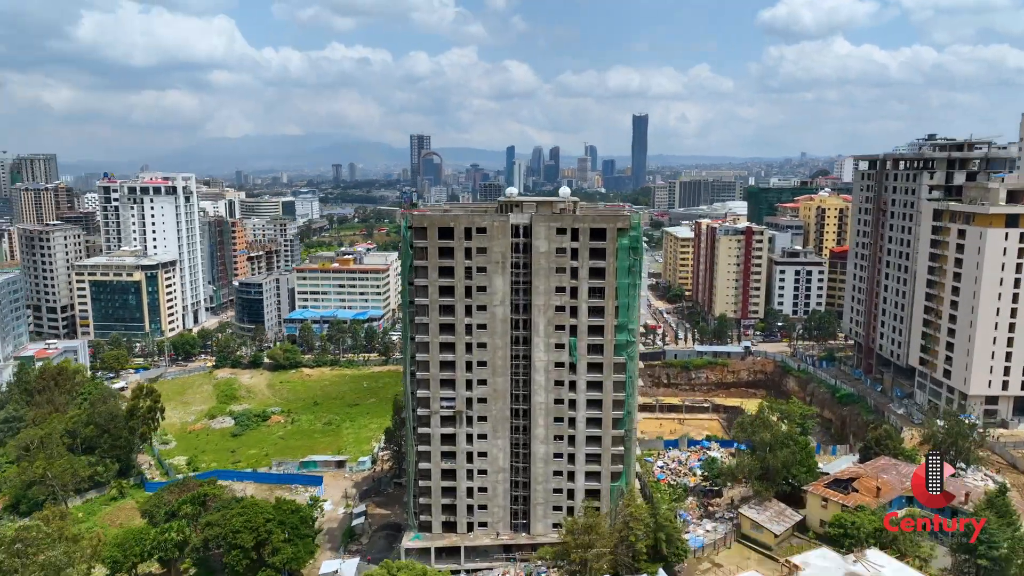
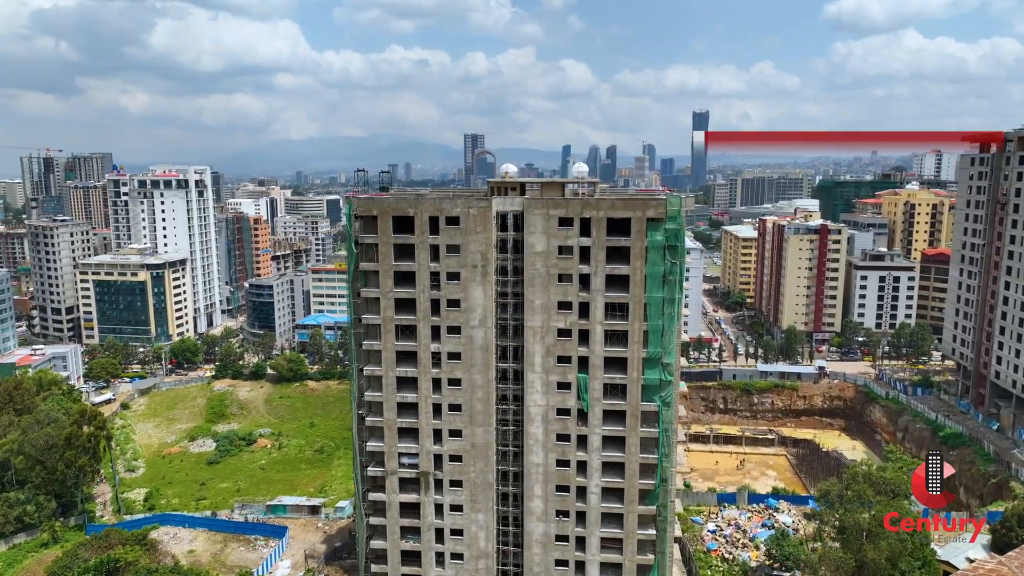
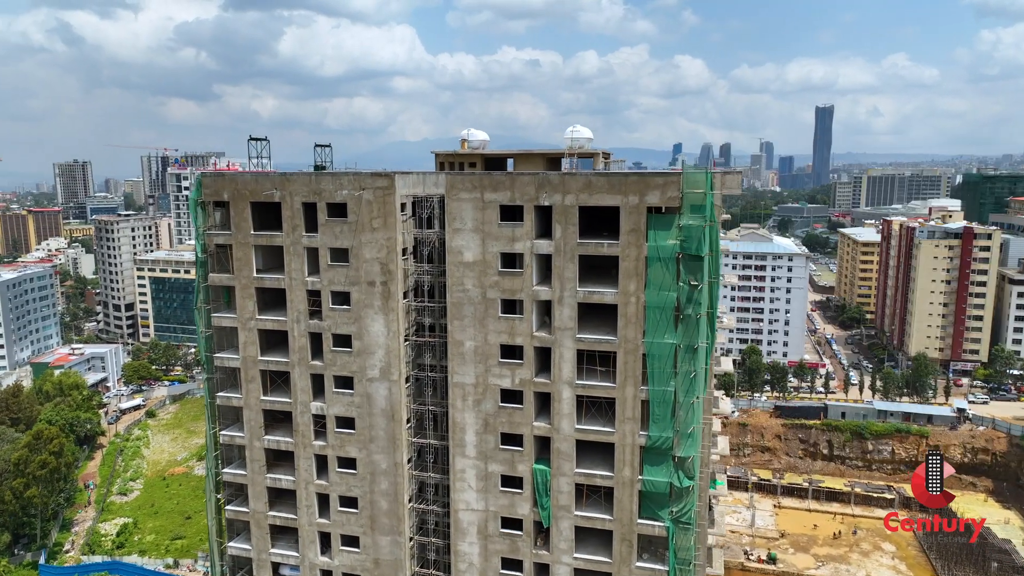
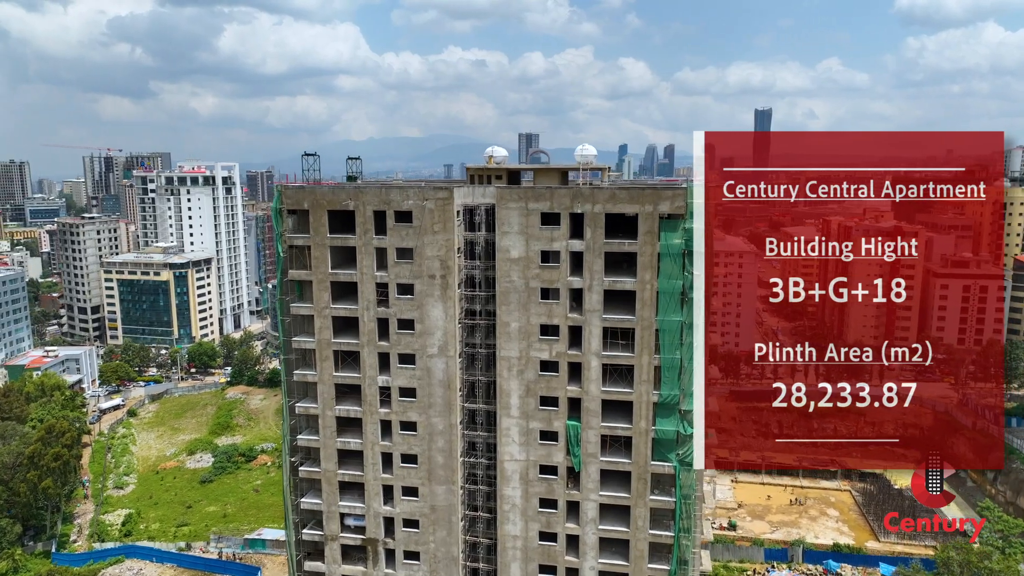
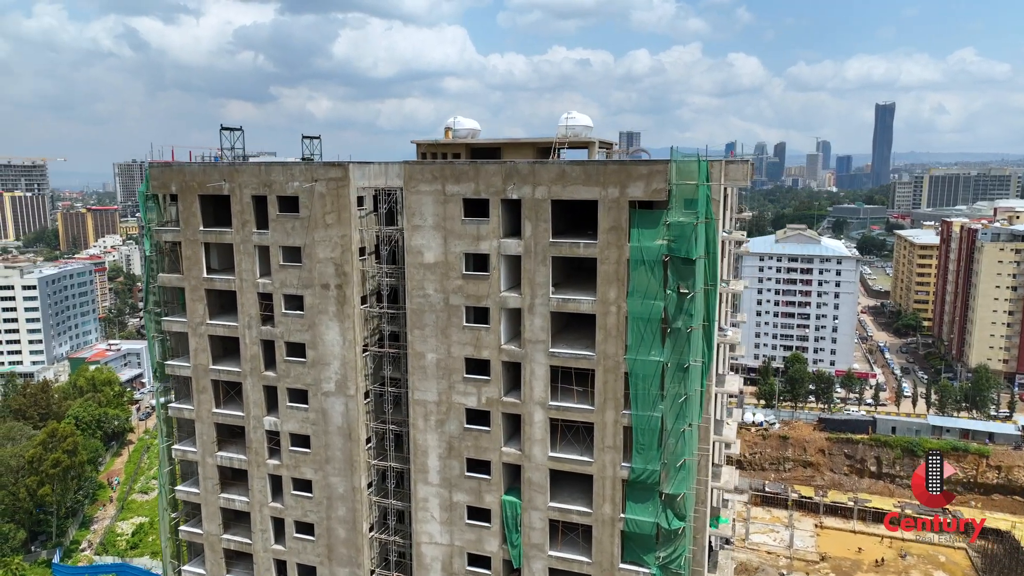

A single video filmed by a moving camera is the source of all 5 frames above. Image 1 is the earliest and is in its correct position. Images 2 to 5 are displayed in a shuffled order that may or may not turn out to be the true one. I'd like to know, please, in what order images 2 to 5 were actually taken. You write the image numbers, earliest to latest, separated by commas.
2, 4, 3, 5
